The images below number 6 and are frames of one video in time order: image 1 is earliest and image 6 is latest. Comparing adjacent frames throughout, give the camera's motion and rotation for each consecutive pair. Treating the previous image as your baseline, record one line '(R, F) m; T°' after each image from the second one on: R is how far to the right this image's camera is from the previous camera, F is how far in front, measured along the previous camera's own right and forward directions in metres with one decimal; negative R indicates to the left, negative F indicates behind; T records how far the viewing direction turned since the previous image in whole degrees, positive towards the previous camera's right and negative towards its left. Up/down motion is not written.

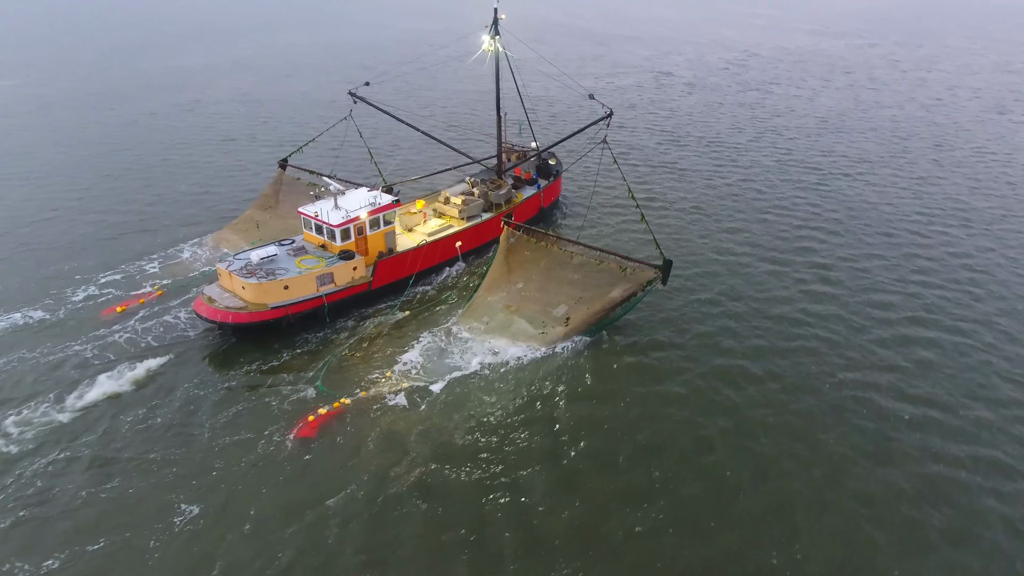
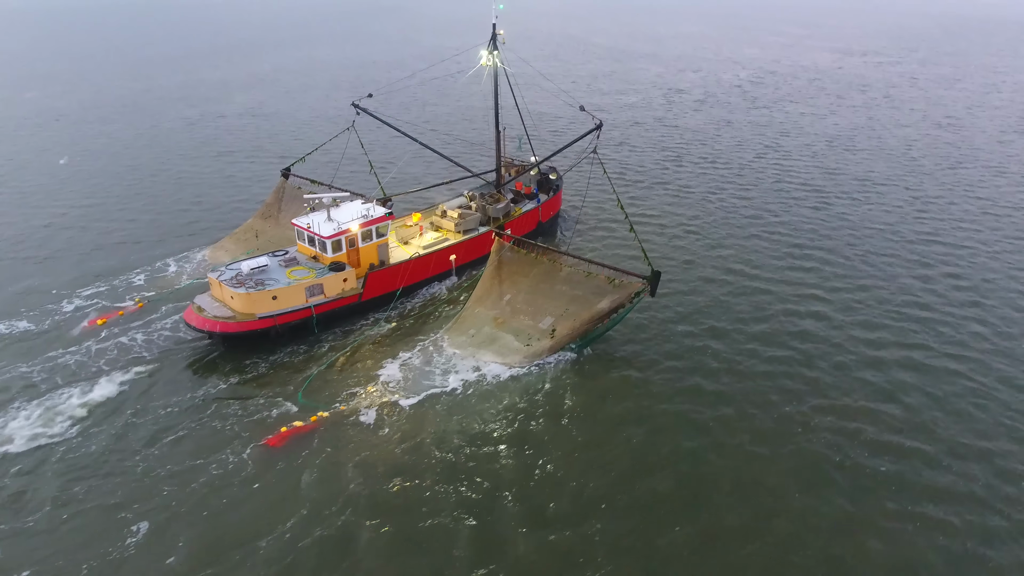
(+2.1, +0.4) m; -2°
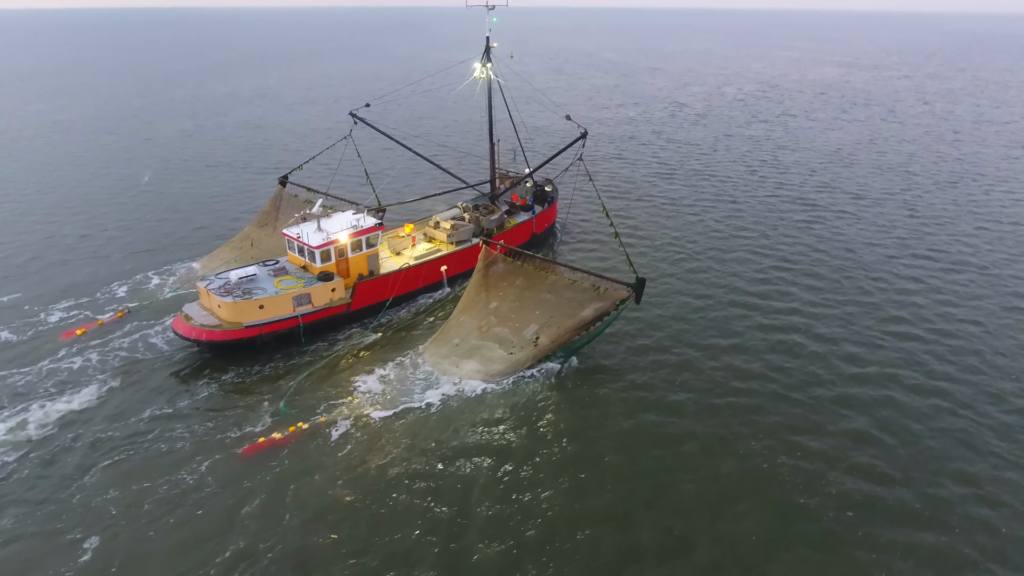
(+1.6, +0.1) m; -1°
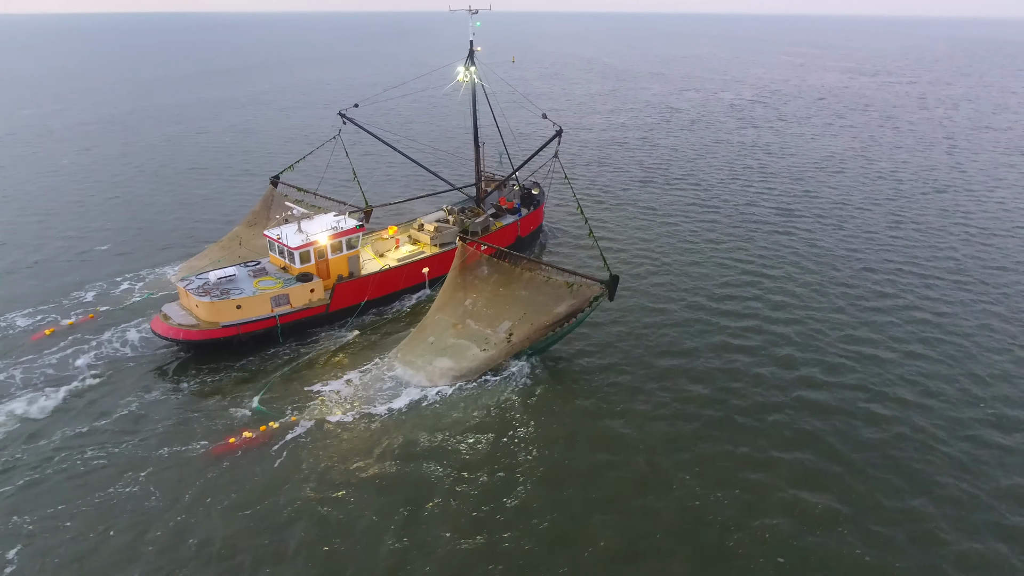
(+2.1, 0.0) m; -1°
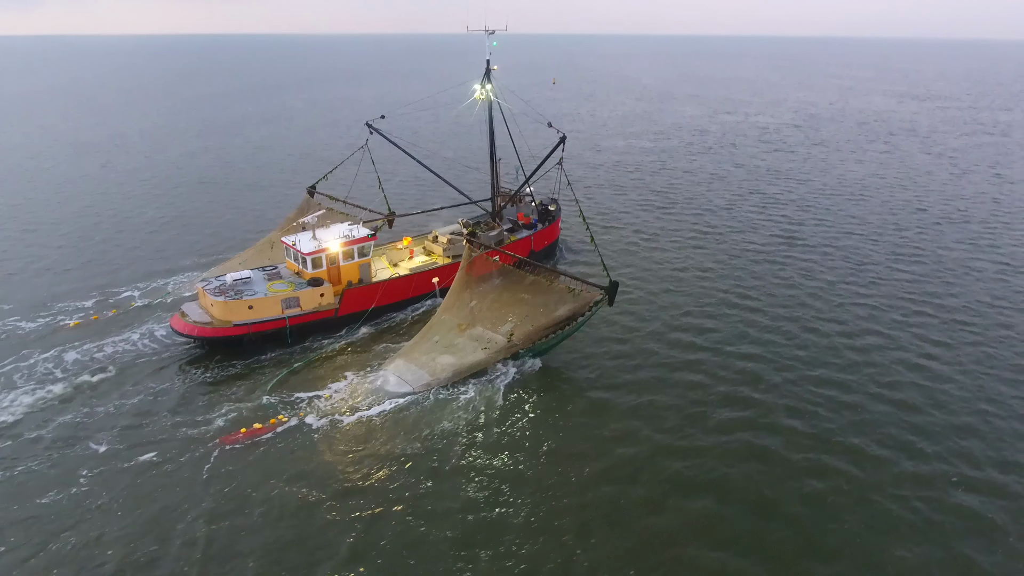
(+3.1, -0.4) m; -5°
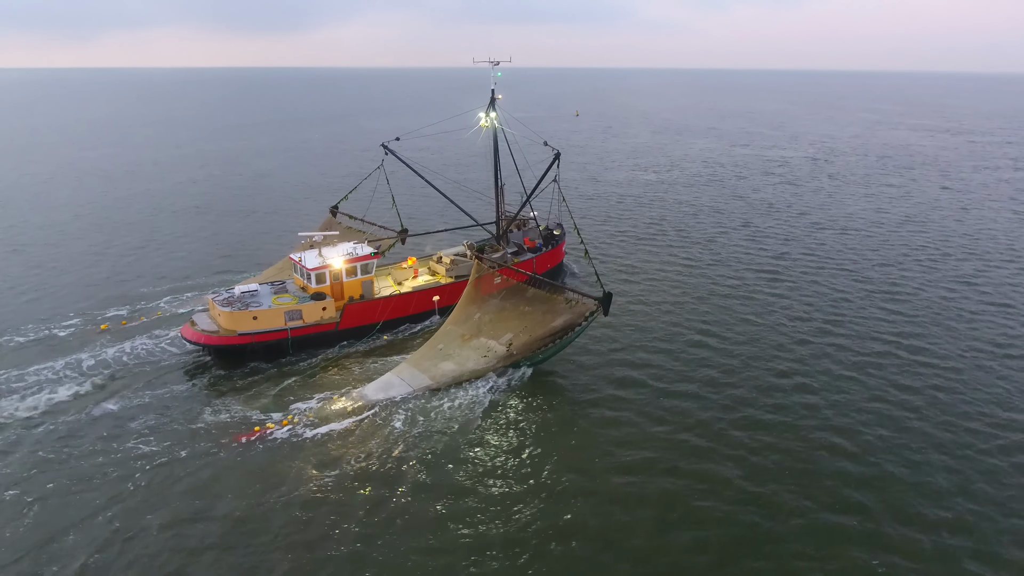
(+2.8, -0.9) m; -3°
